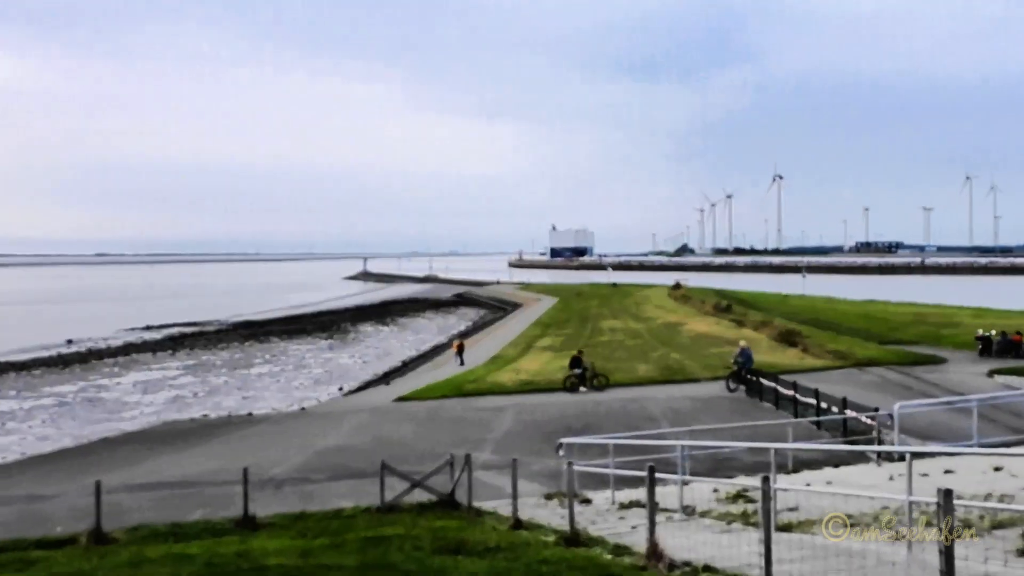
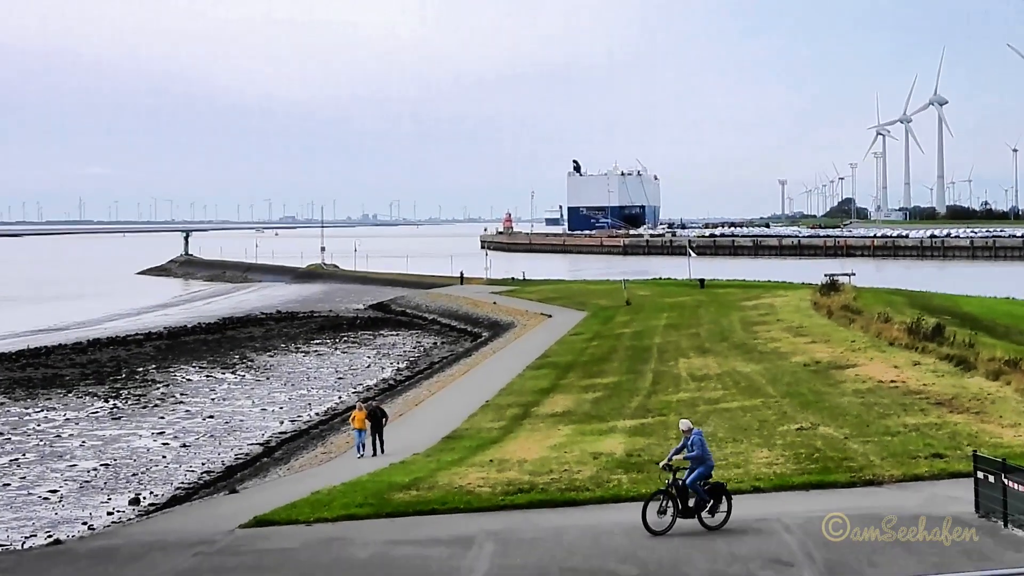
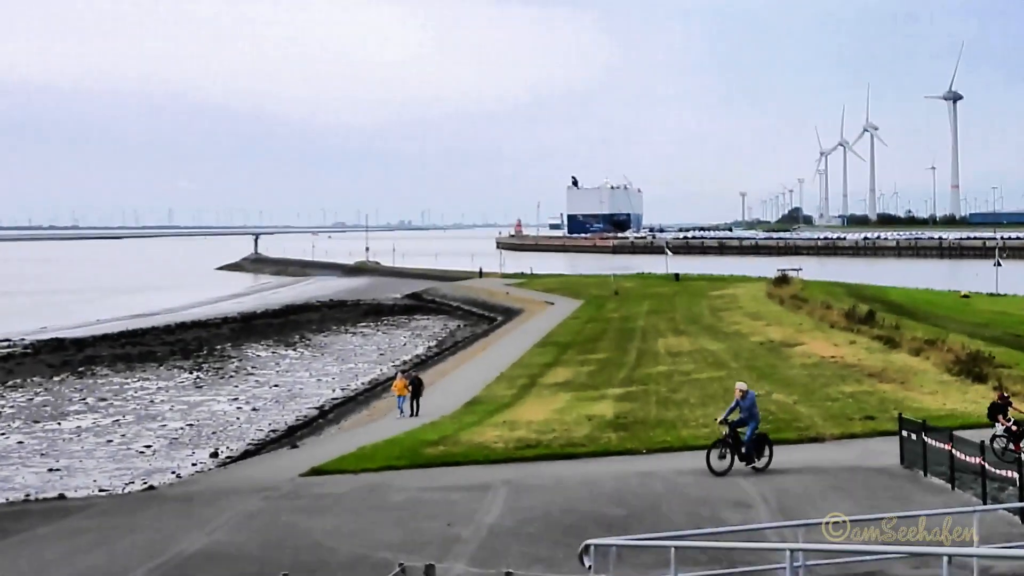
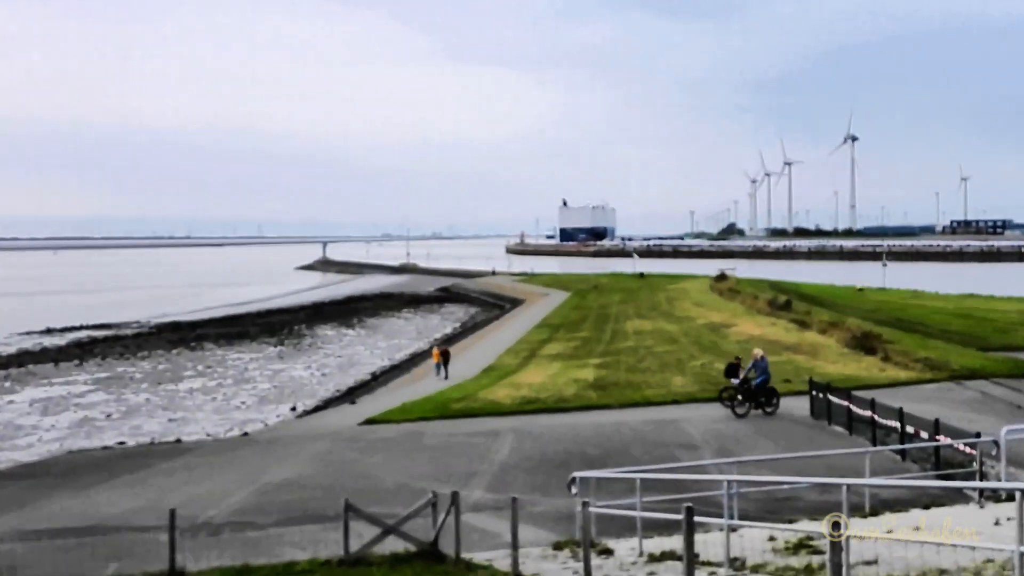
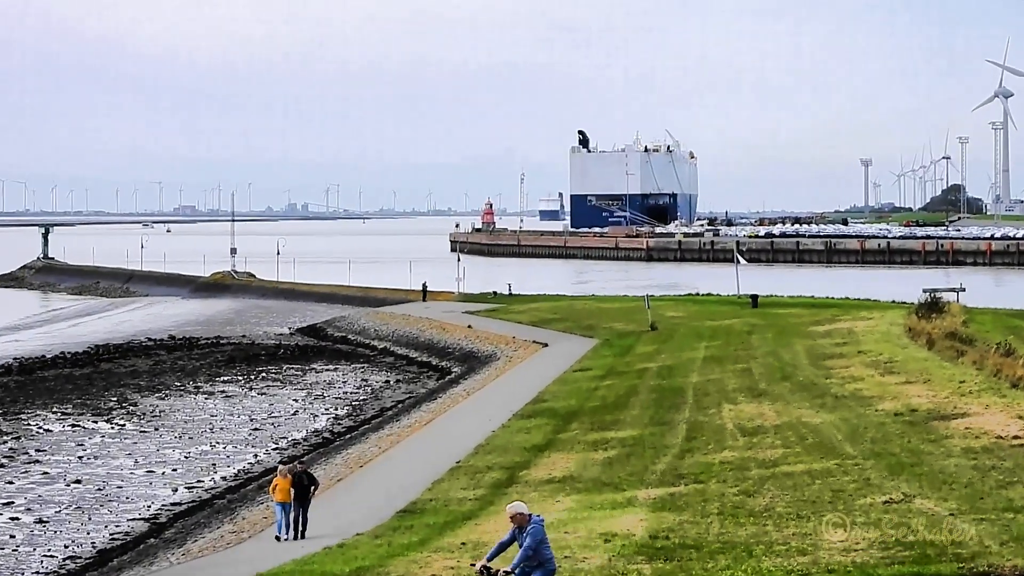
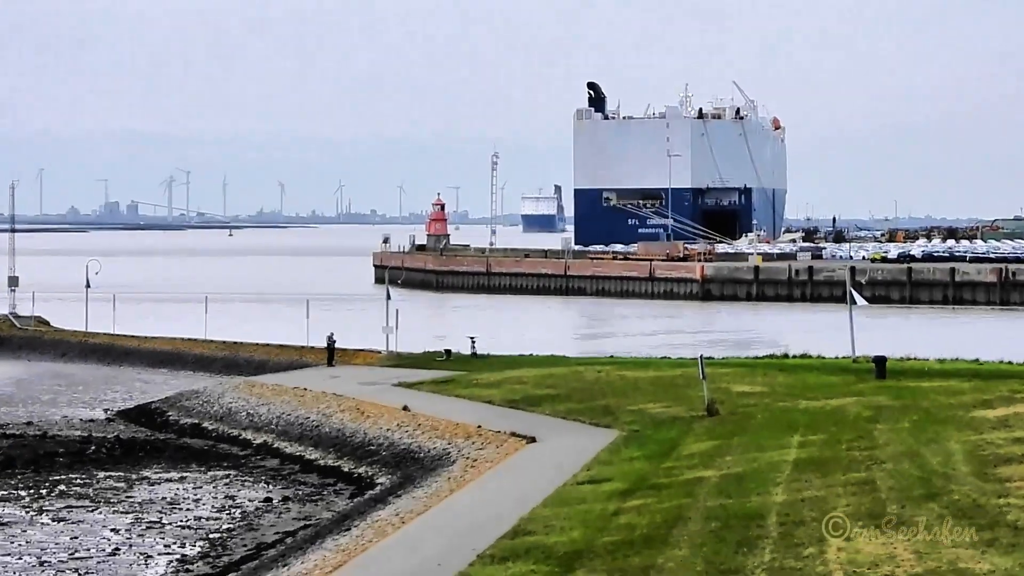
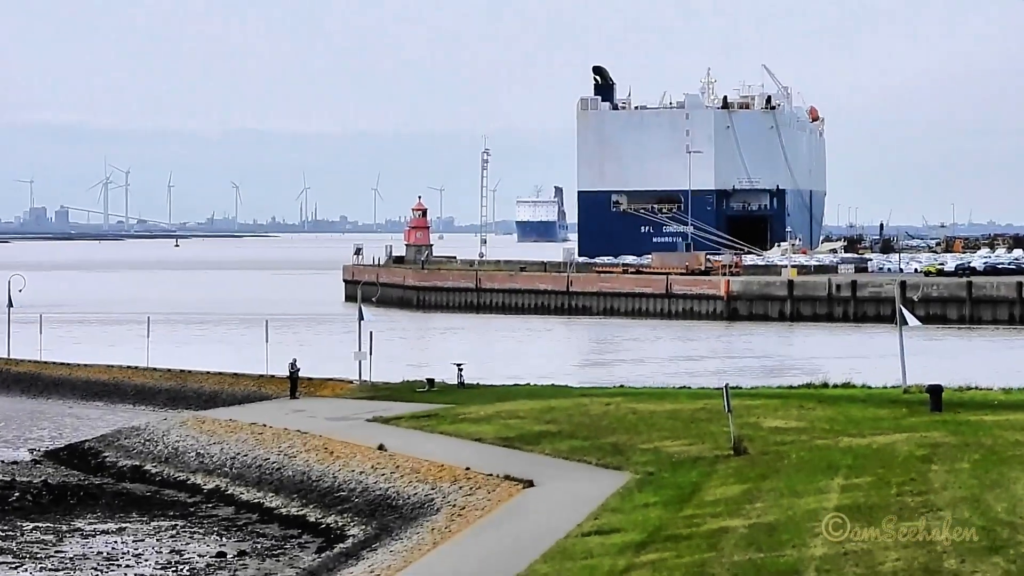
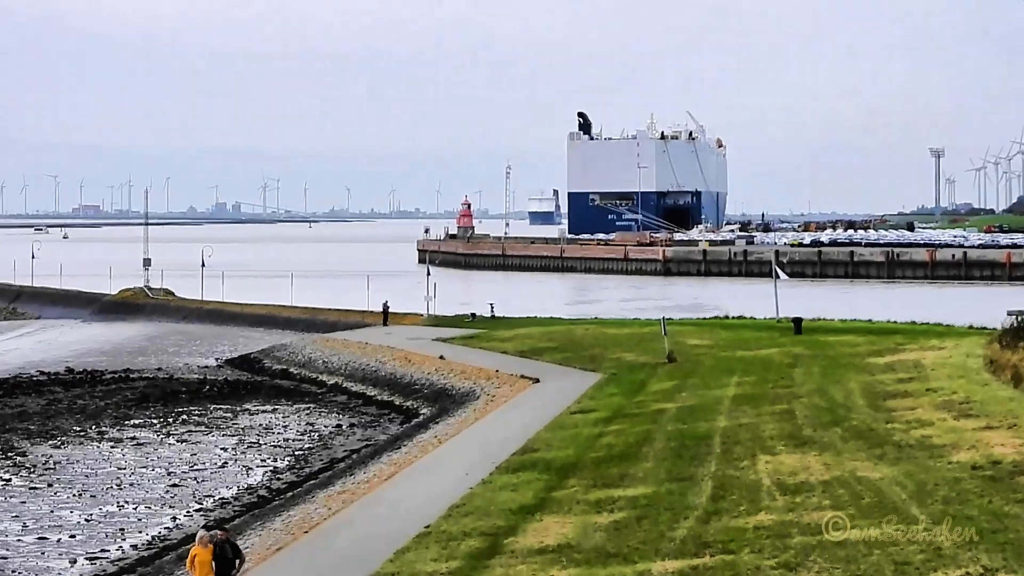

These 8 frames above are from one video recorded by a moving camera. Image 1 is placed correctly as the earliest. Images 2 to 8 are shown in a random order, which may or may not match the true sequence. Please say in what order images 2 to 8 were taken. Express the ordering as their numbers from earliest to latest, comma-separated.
4, 3, 2, 5, 8, 6, 7
